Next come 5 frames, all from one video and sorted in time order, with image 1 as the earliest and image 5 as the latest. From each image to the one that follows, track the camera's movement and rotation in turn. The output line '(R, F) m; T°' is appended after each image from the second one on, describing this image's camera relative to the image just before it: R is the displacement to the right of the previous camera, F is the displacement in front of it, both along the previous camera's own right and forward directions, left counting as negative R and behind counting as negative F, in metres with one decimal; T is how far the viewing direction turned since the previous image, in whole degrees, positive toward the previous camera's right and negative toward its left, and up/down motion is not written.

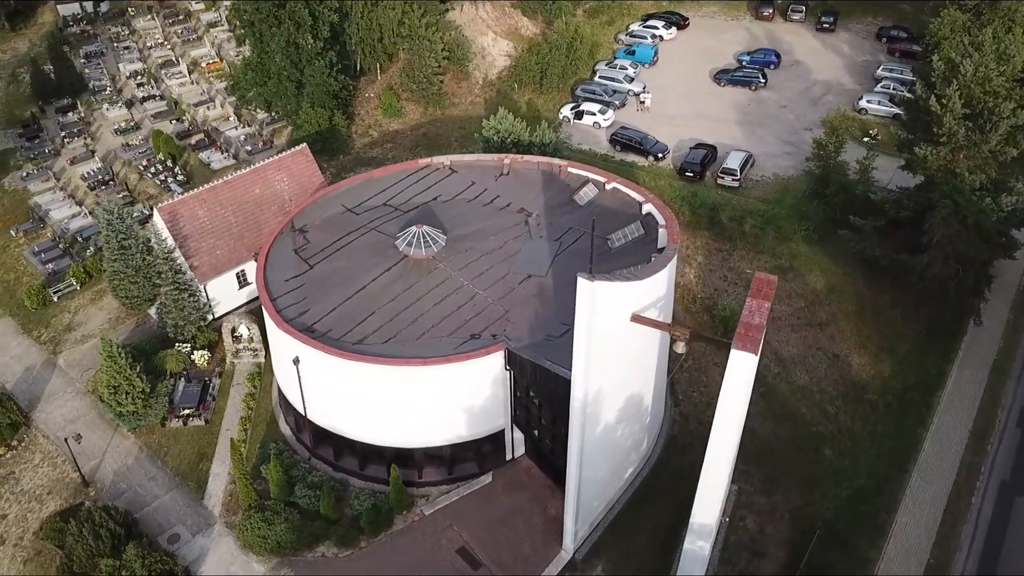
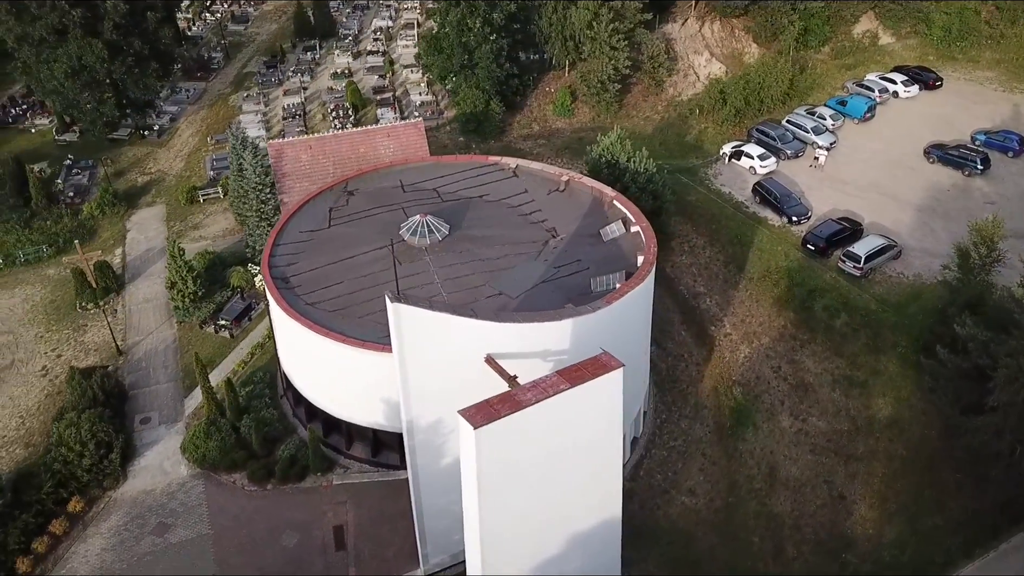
(+11.1, +3.0) m; -21°
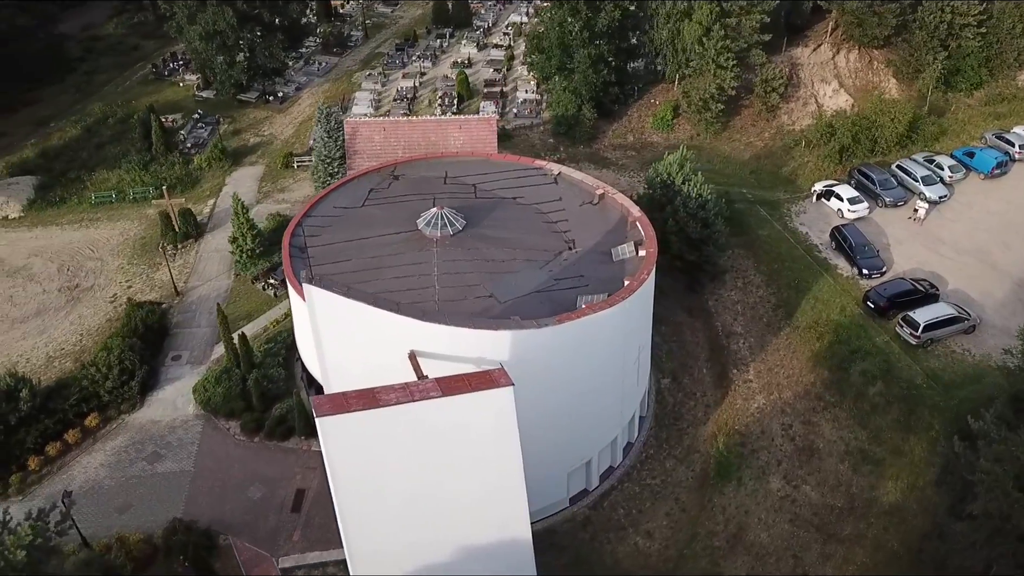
(+6.0, +0.8) m; -12°
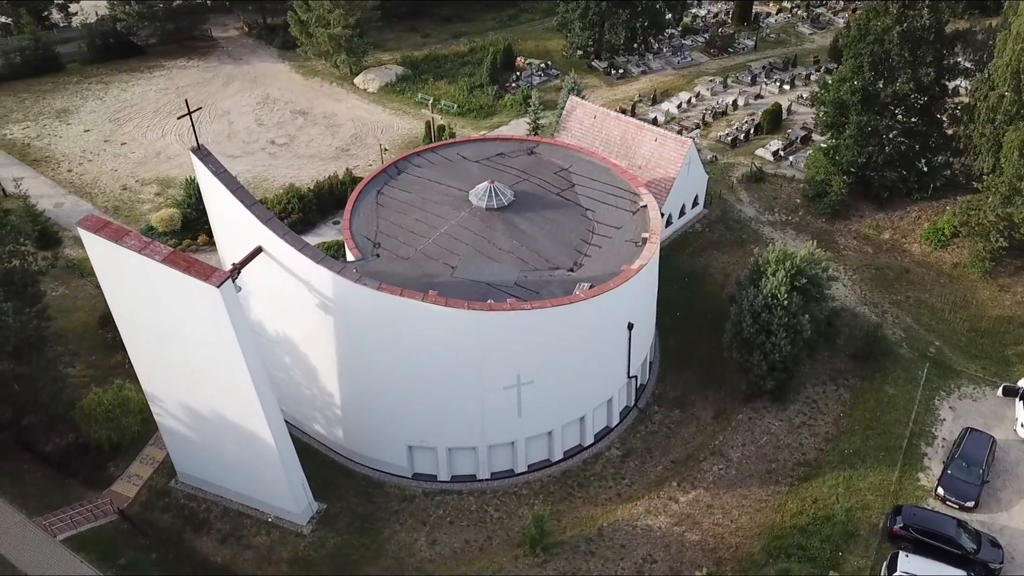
(+17.6, +5.3) m; -34°
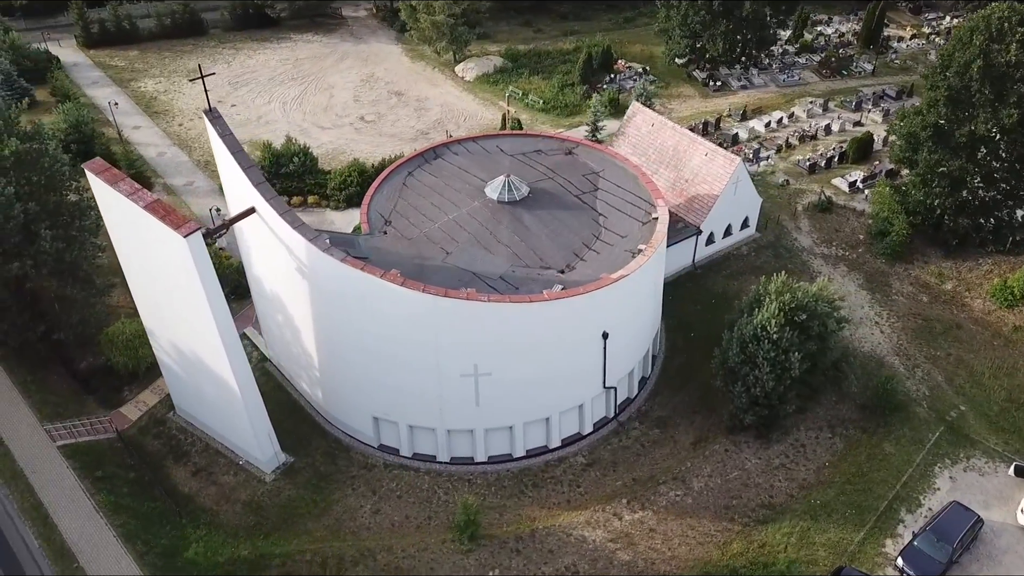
(+5.8, +0.2) m; -10°
